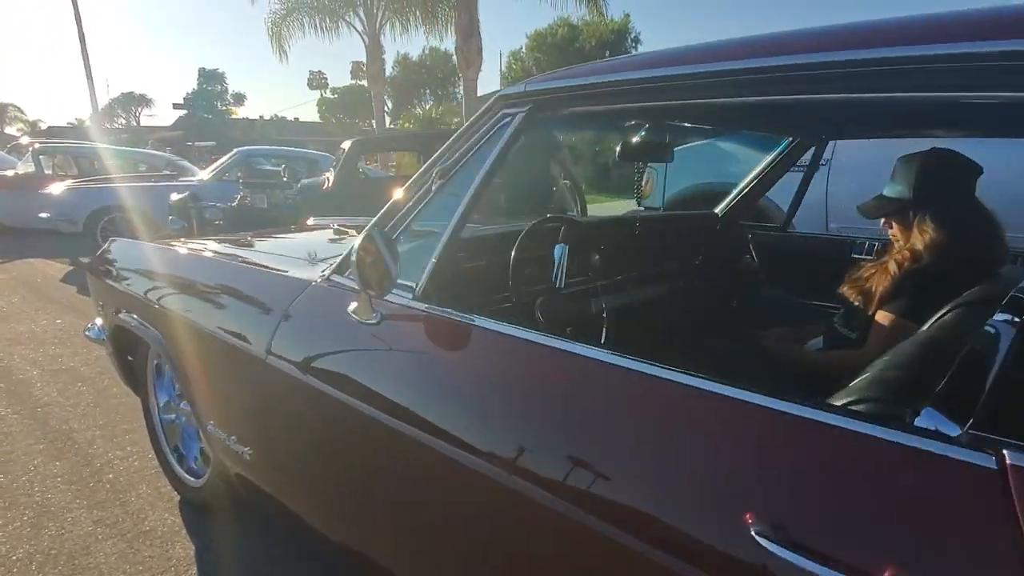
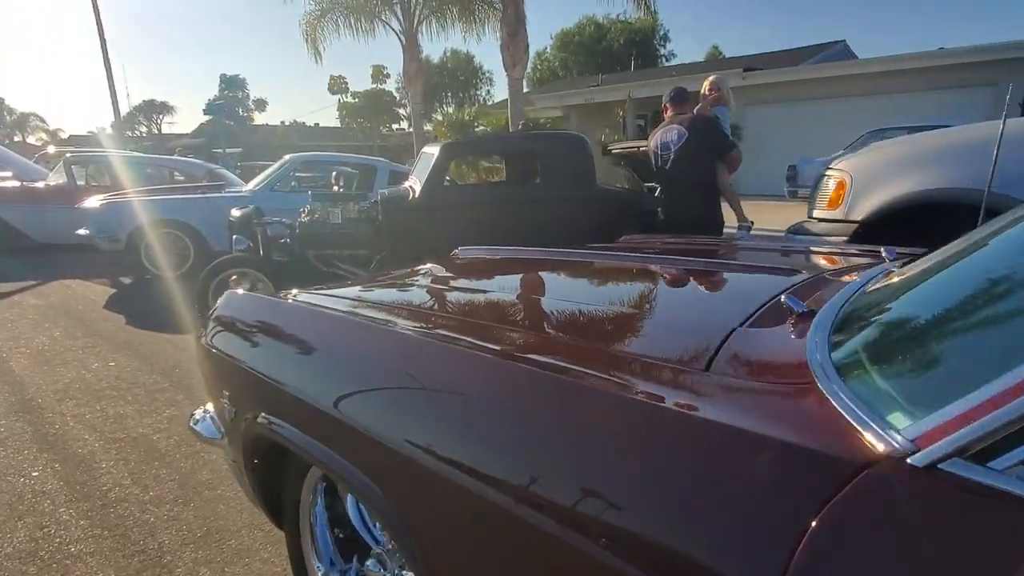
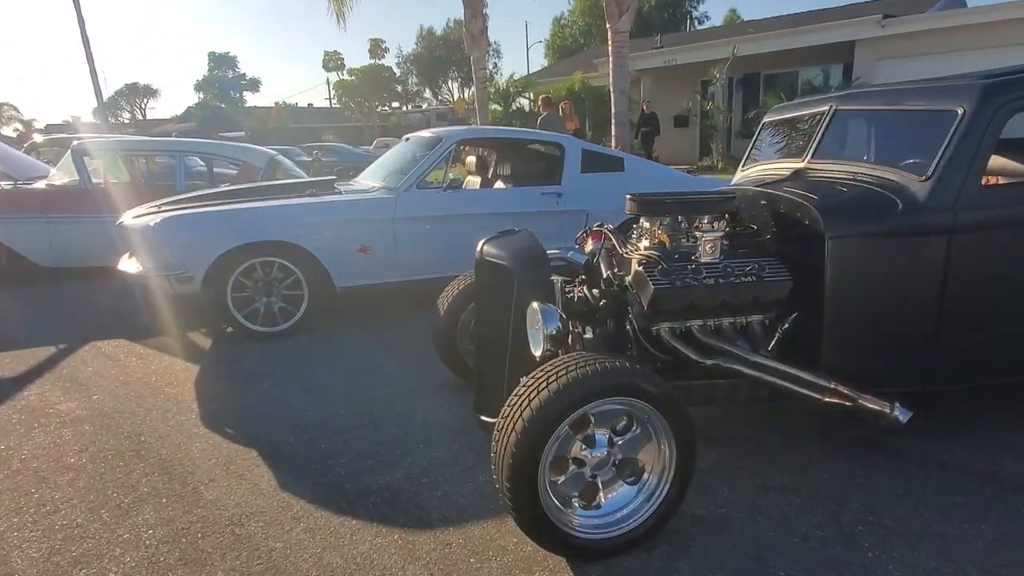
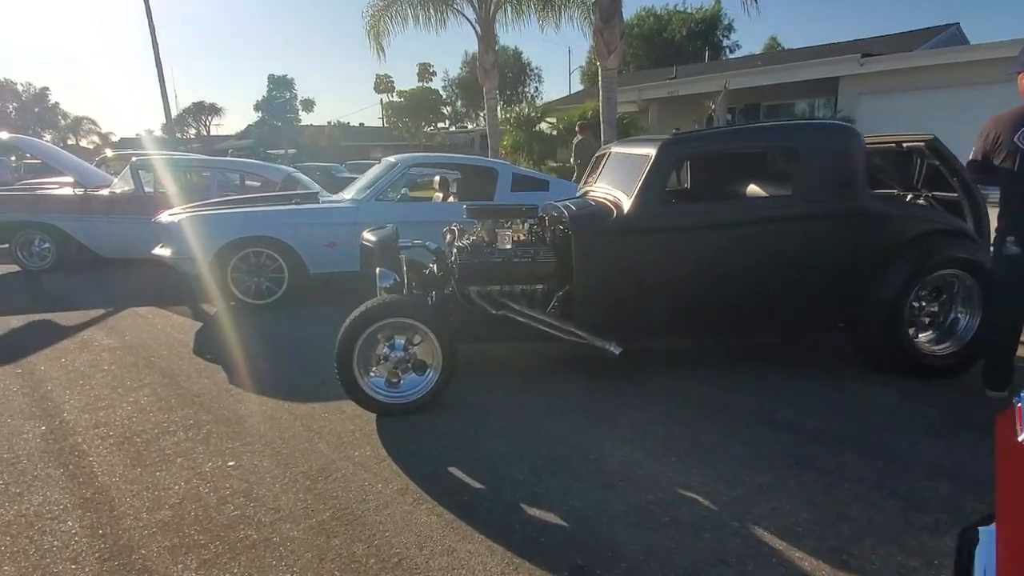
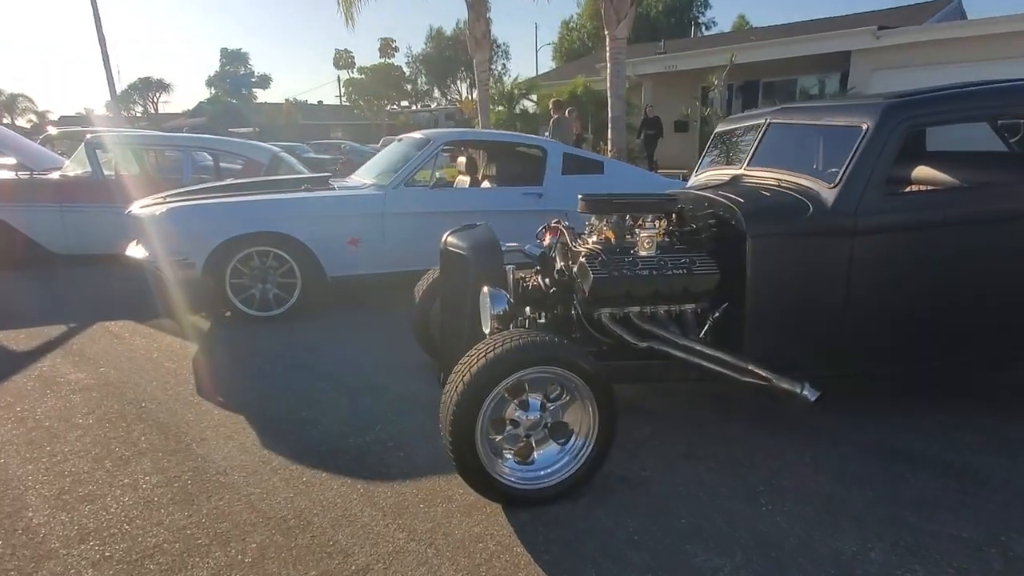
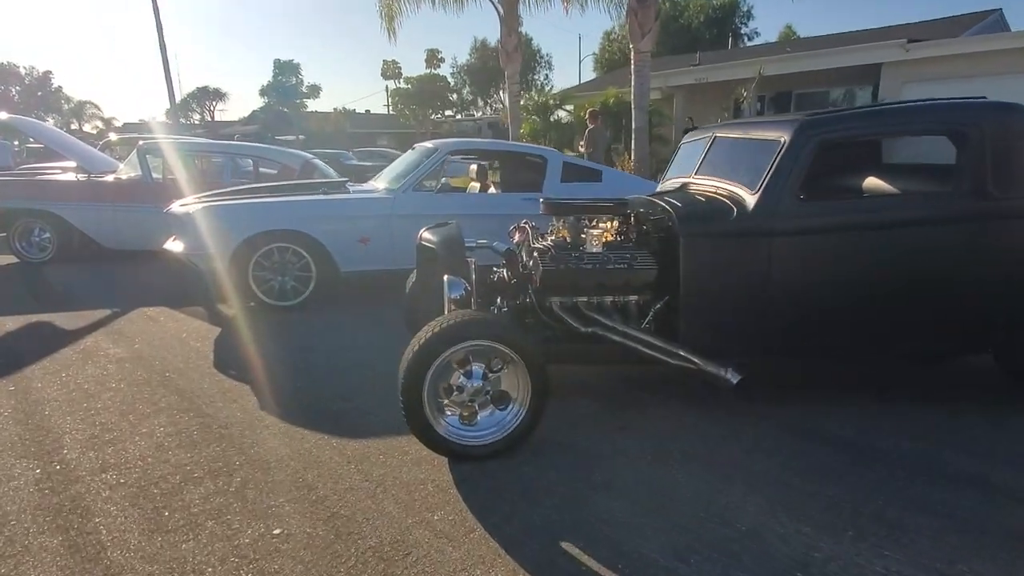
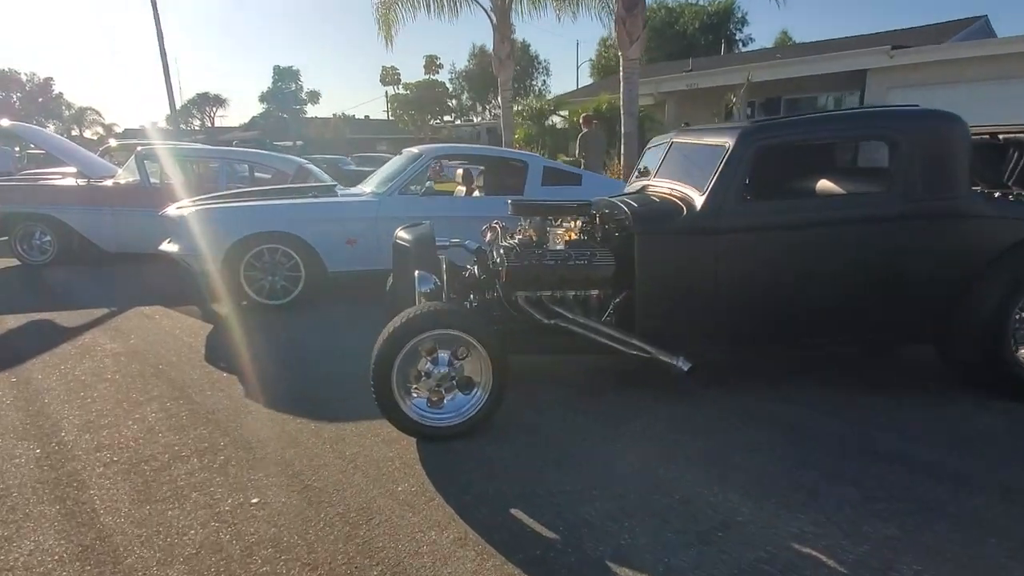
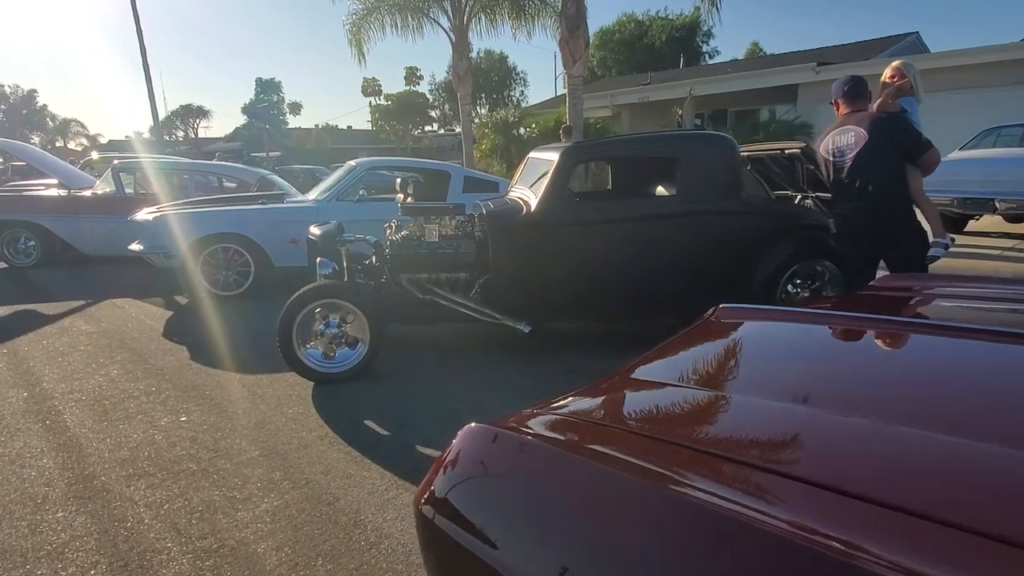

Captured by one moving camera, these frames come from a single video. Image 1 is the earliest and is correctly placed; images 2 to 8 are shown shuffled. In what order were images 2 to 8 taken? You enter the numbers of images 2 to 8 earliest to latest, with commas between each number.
2, 8, 4, 7, 6, 5, 3
